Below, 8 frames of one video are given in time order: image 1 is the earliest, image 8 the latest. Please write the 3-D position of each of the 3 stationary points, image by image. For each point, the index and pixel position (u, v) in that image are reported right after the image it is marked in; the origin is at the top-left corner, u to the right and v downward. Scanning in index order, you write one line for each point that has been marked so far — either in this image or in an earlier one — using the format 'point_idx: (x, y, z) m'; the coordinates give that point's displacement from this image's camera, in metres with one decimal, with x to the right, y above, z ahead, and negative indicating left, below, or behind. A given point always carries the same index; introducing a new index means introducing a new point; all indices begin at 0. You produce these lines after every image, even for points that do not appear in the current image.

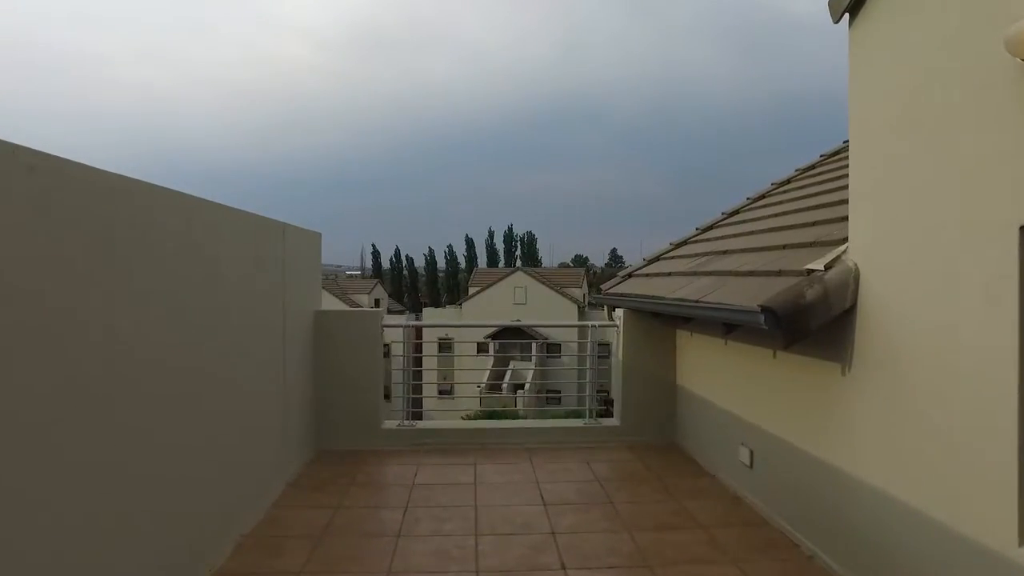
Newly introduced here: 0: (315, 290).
0: (-1.5, 0.0, +4.5) m
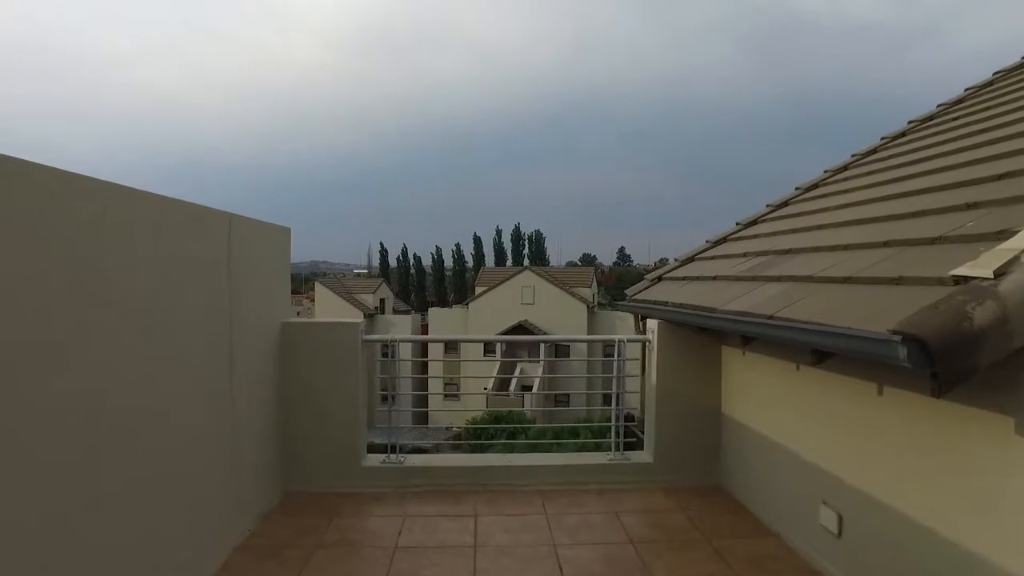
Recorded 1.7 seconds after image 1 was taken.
0: (-1.4, -0.1, +3.7) m
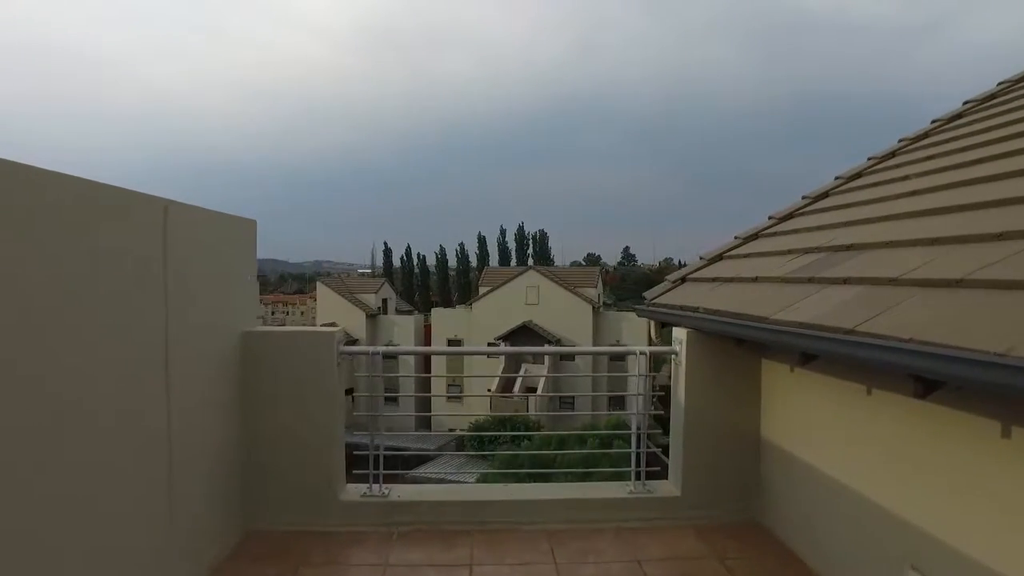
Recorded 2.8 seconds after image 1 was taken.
0: (-1.4, -0.1, +3.1) m
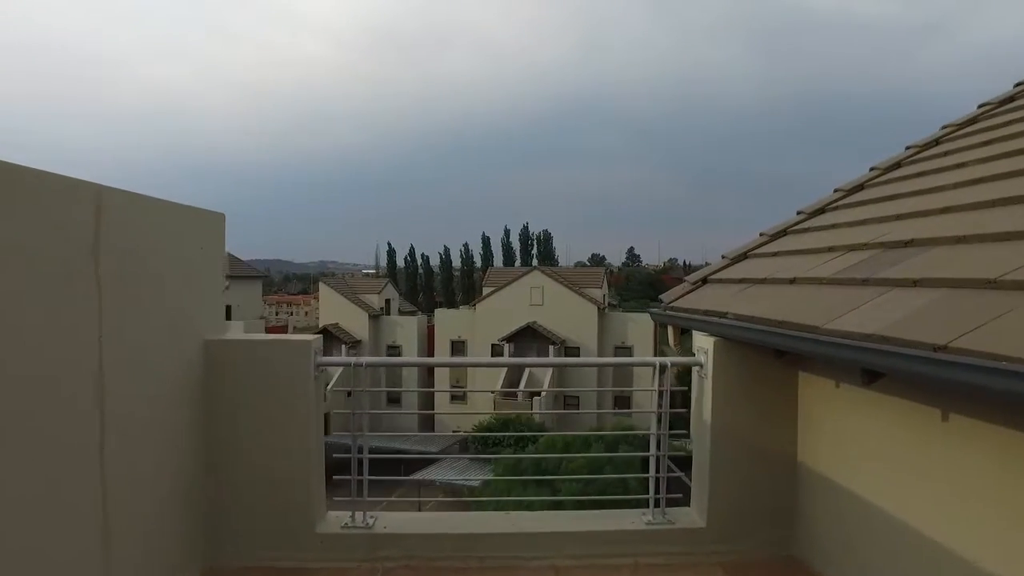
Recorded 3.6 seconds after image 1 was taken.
0: (-1.4, -0.1, +2.8) m
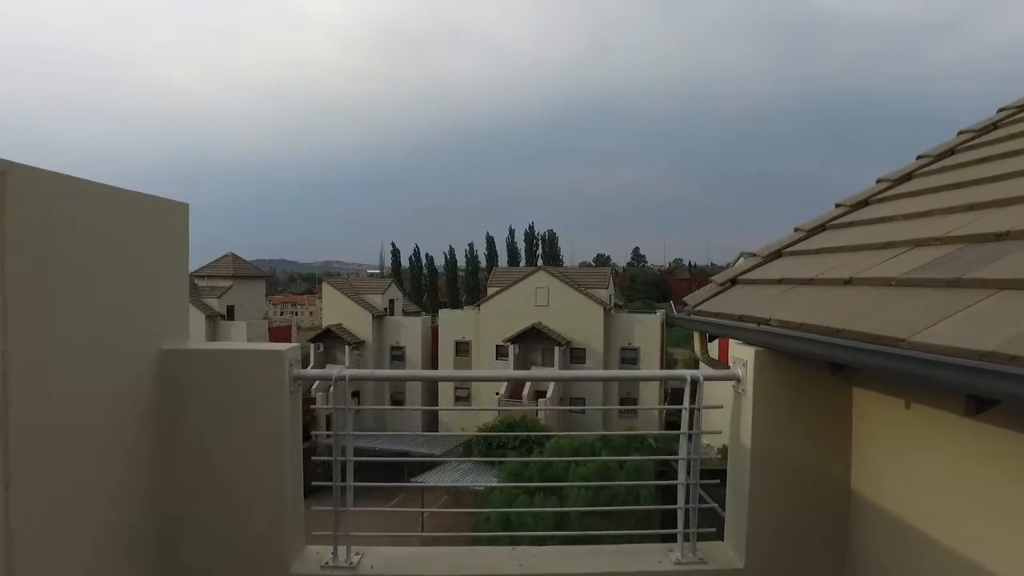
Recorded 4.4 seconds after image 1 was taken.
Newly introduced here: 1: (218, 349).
0: (-1.4, -0.1, +2.4) m
1: (-1.2, -0.2, +2.4) m
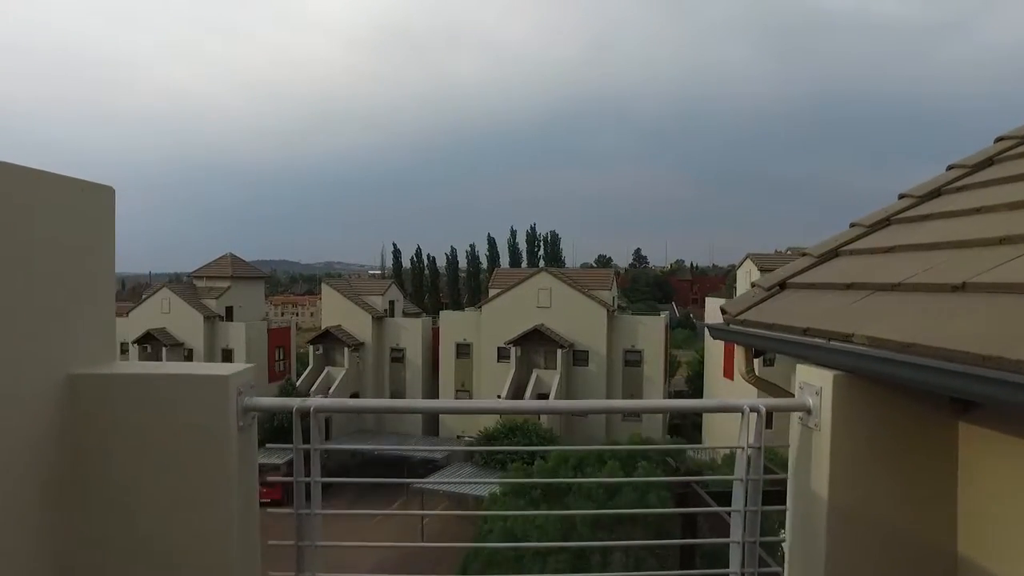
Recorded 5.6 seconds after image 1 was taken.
0: (-1.3, -0.1, +1.9) m
1: (-1.1, -0.3, +1.9) m
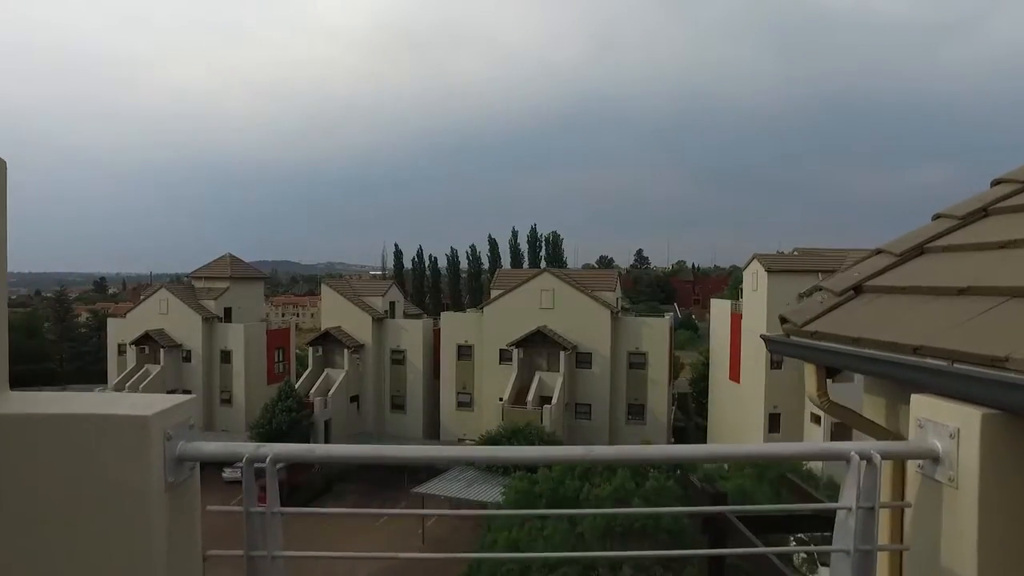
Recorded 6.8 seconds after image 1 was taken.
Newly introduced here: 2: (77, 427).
0: (-1.3, -0.1, +1.4) m
1: (-1.1, -0.3, +1.4) m
2: (-1.0, -0.3, +1.4) m
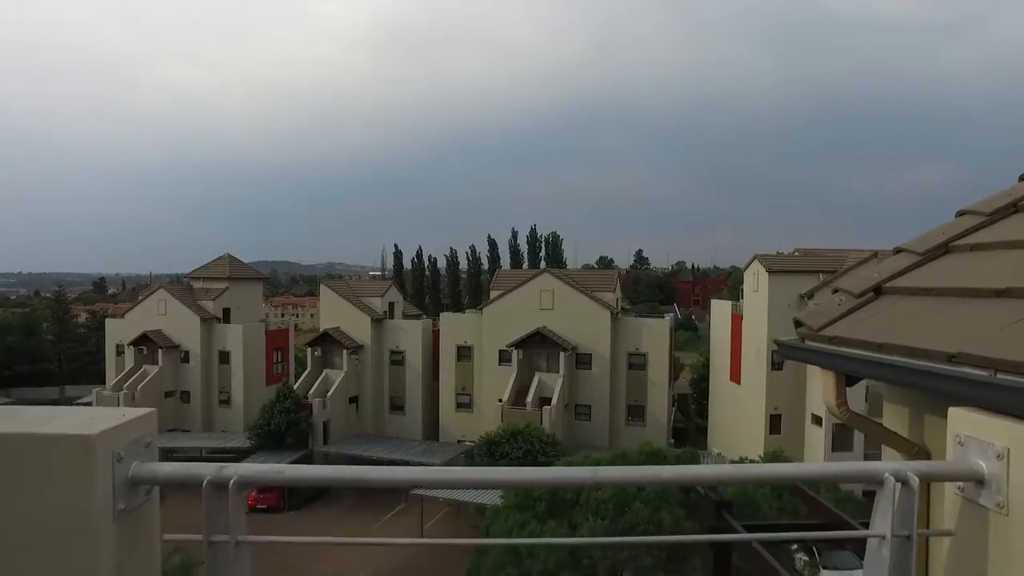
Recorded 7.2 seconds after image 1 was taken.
0: (-1.3, -0.1, +1.2) m
1: (-1.1, -0.3, +1.2) m
2: (-1.0, -0.3, +1.2) m
